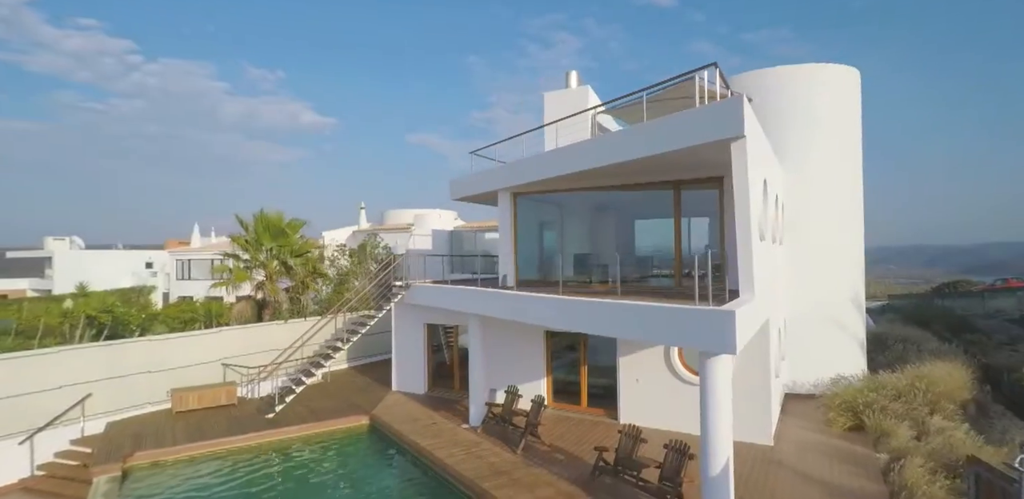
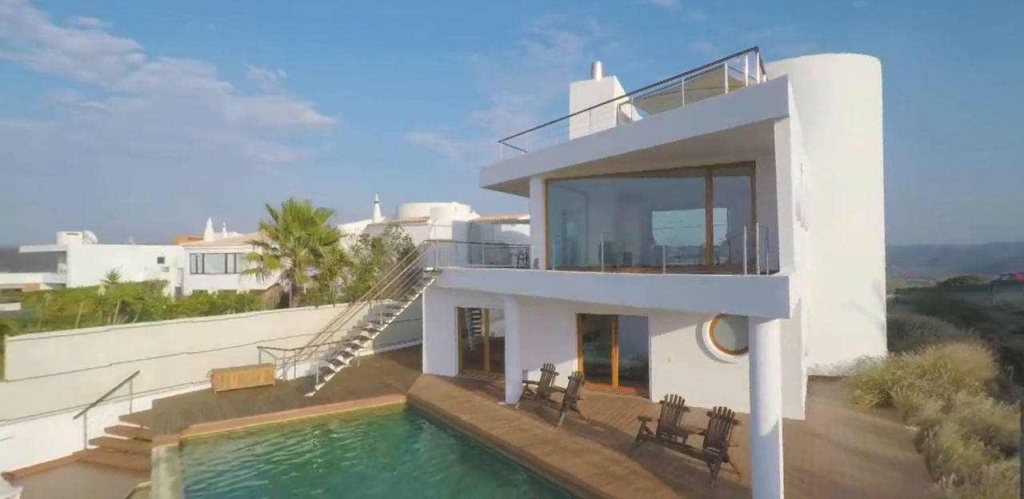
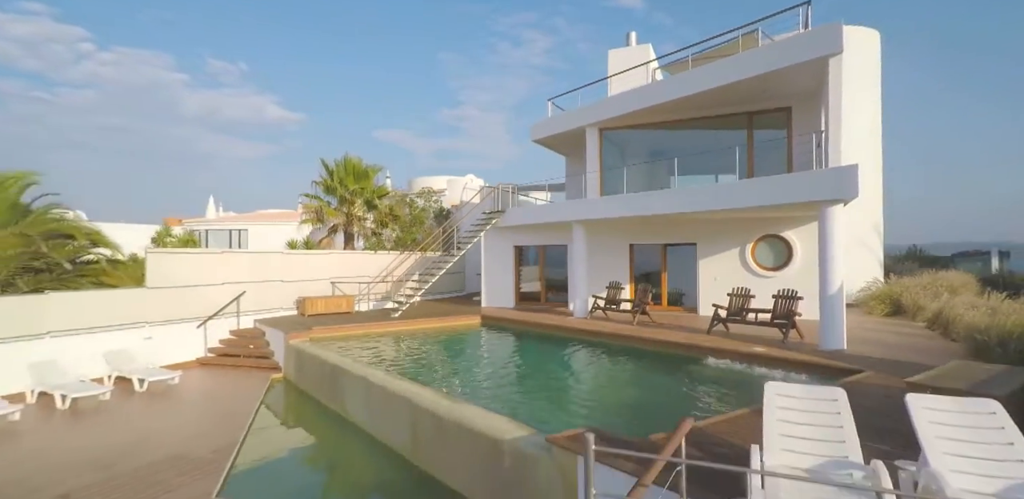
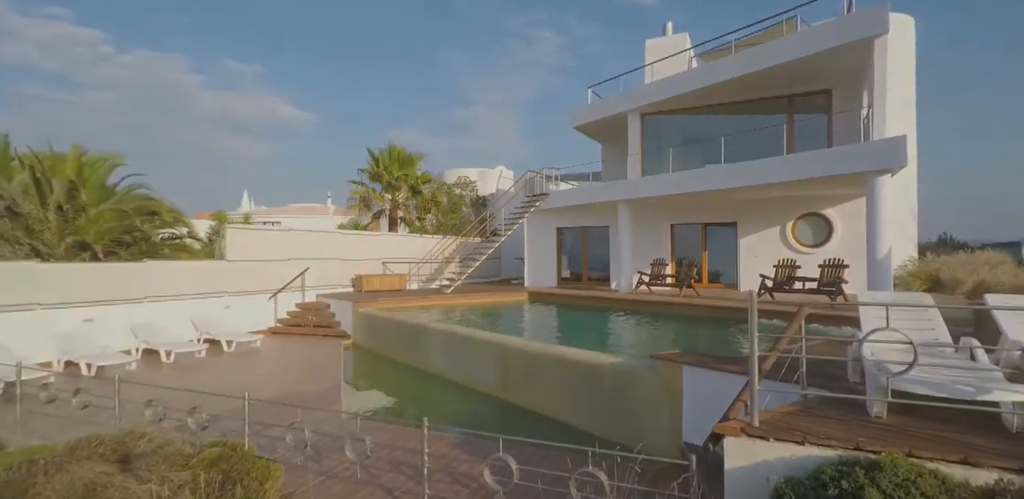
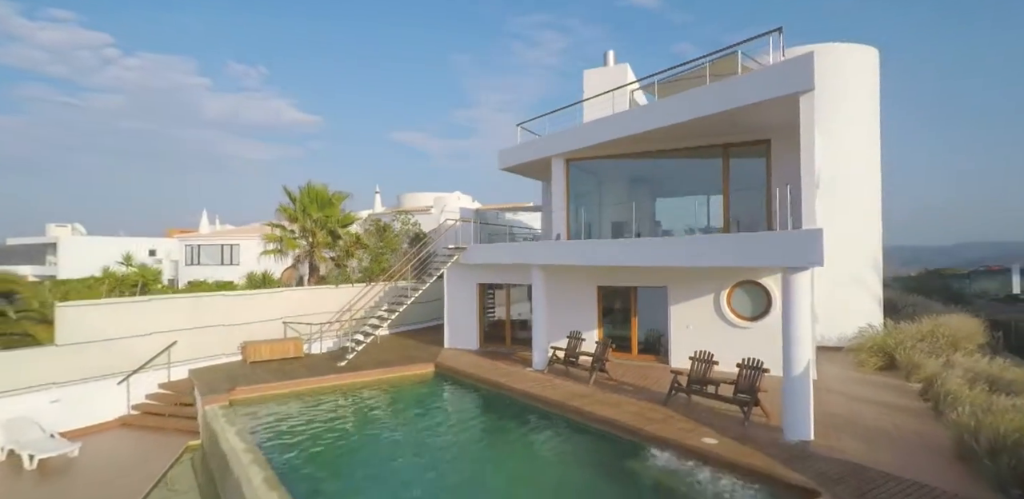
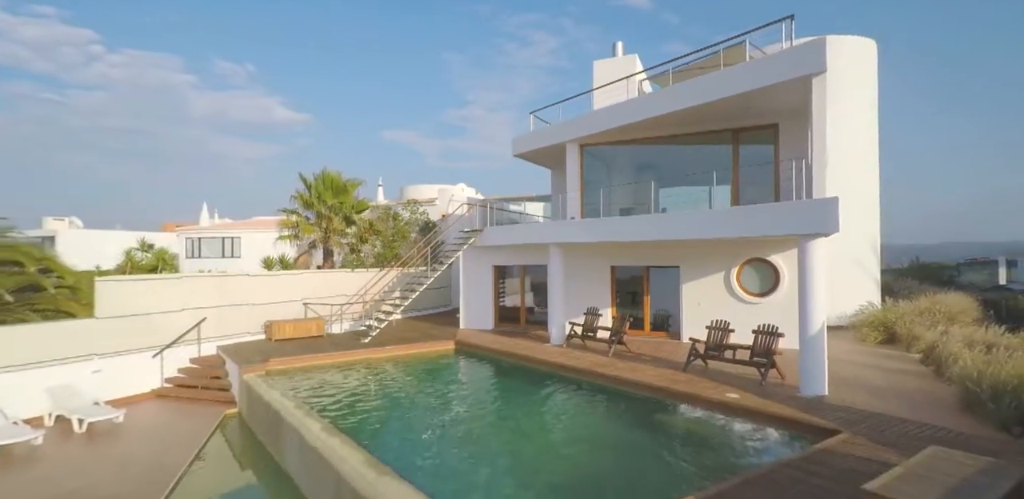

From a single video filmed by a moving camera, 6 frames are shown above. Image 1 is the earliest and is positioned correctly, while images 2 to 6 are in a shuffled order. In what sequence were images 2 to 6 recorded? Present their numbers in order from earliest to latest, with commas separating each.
2, 5, 6, 3, 4
